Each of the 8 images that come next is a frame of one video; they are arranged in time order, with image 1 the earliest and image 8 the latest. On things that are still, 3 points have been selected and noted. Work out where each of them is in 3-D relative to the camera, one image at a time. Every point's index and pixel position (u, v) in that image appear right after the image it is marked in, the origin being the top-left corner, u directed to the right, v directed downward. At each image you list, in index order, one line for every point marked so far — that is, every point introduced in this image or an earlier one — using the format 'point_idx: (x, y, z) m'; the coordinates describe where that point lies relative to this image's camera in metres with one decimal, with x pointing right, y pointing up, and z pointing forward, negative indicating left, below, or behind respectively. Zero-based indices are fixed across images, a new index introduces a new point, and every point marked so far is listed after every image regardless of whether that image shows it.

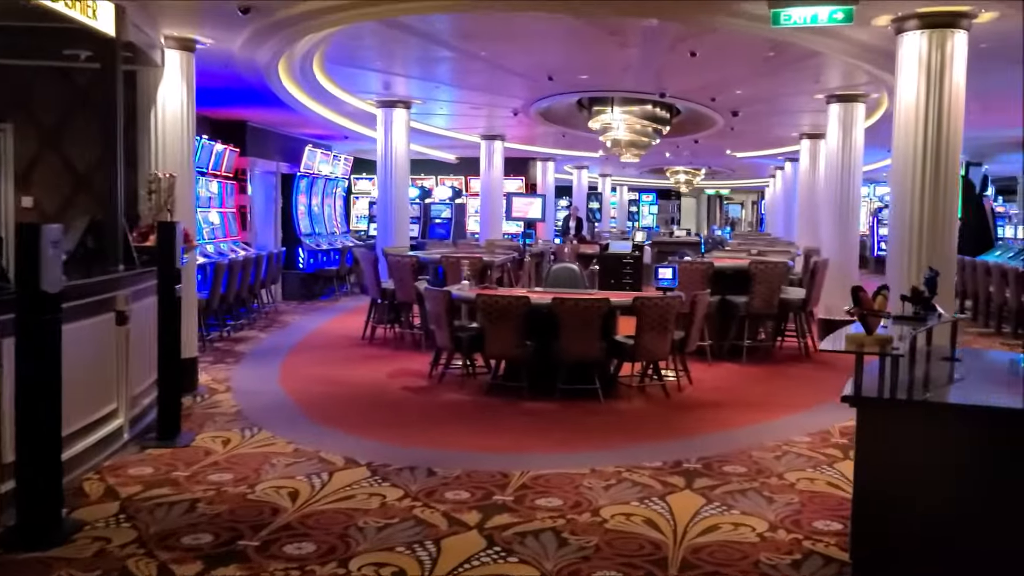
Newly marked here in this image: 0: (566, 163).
0: (+1.2, +2.7, +19.6) m
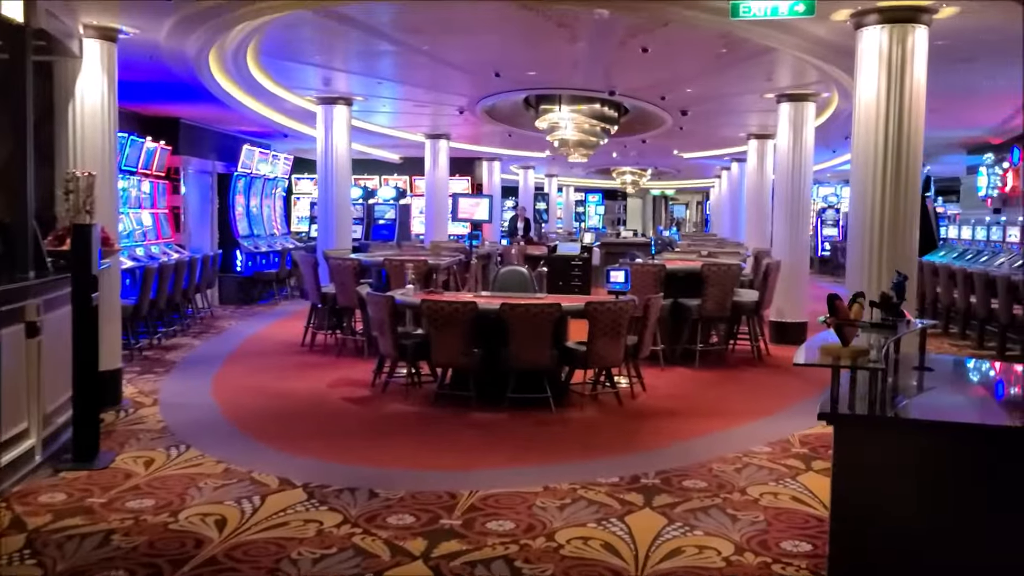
0: (0.0, +2.7, +19.4) m
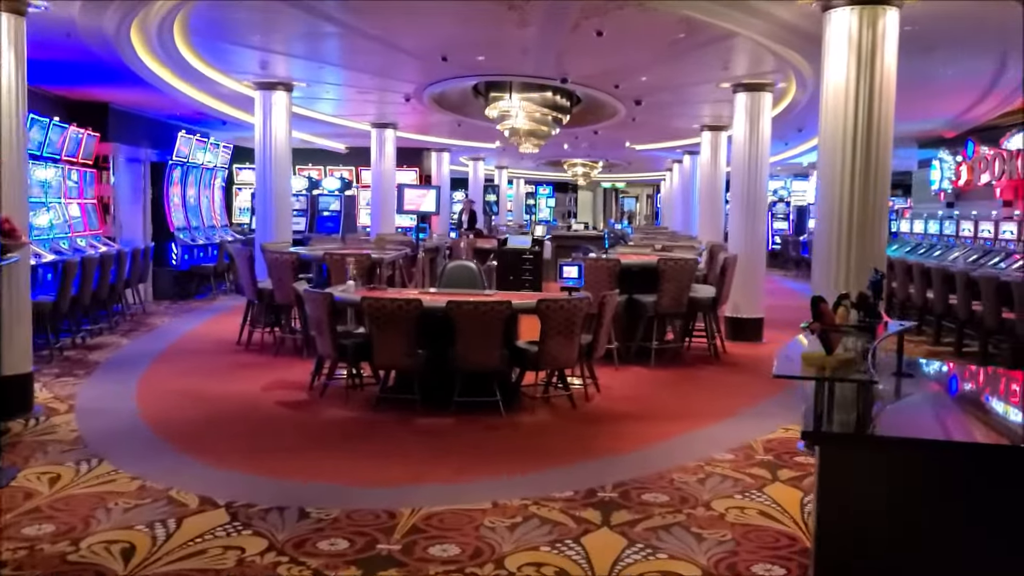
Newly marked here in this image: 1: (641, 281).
0: (-1.0, +2.8, +19.0) m
1: (+1.0, +0.1, +7.2) m
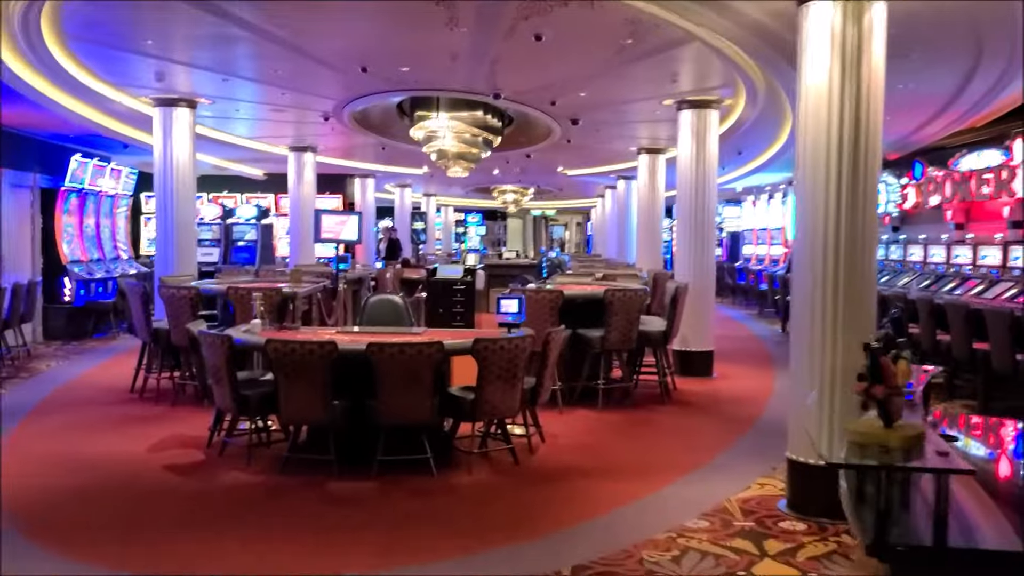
0: (-2.5, +2.1, +18.2) m
1: (+0.5, -0.2, +6.6) m
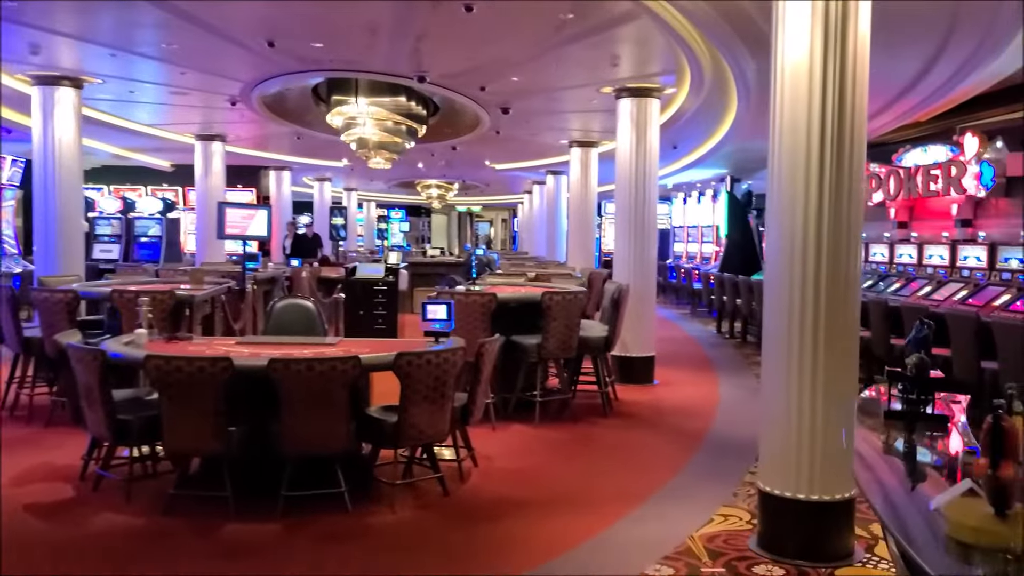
0: (-3.9, +2.2, +17.3) m
1: (0.0, -0.2, +6.0) m
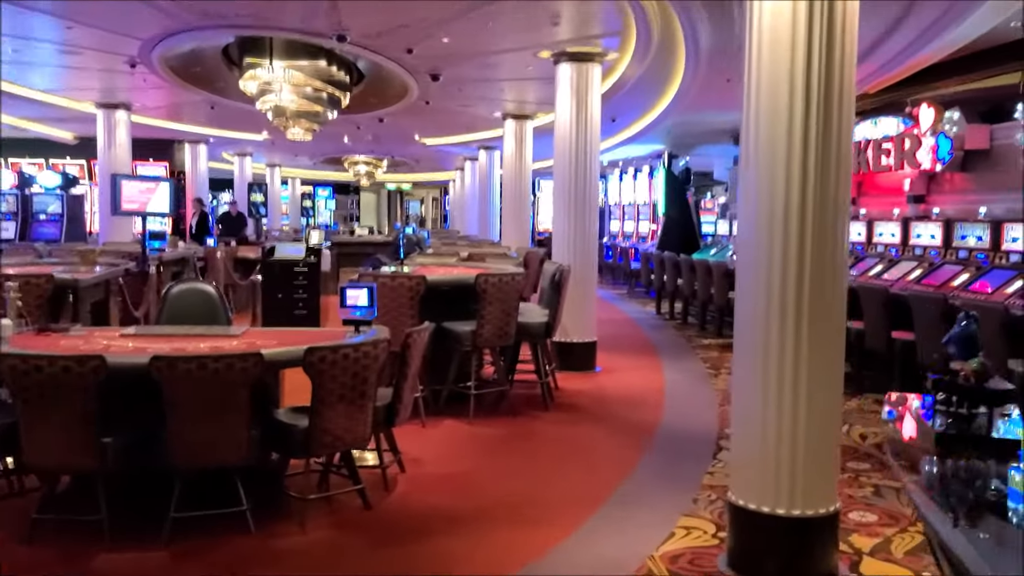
0: (-5.2, +2.5, +16.4) m
1: (-0.4, -0.1, +5.4) m
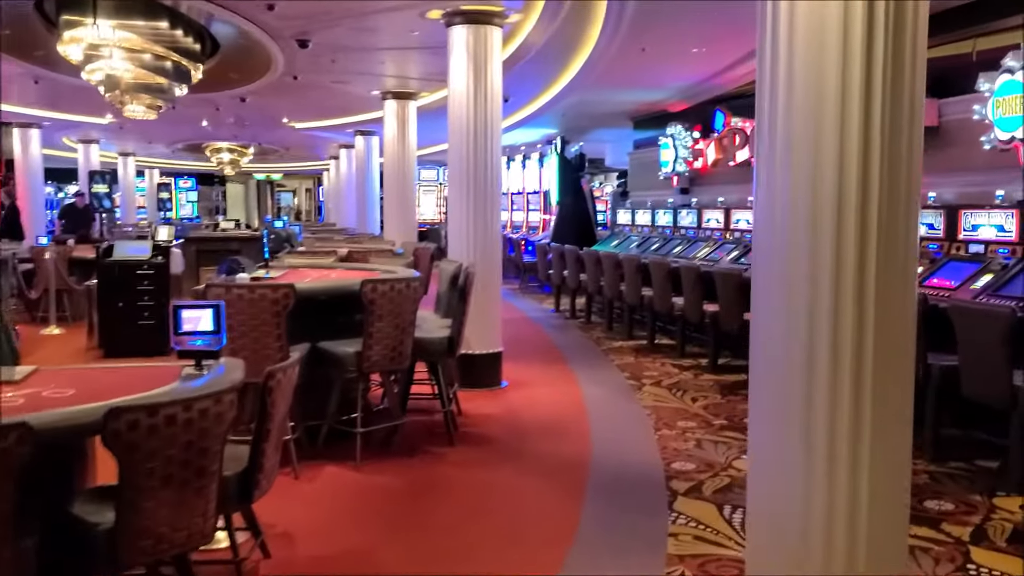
0: (-7.1, +2.5, +14.5) m
1: (-0.9, -0.1, +4.3) m
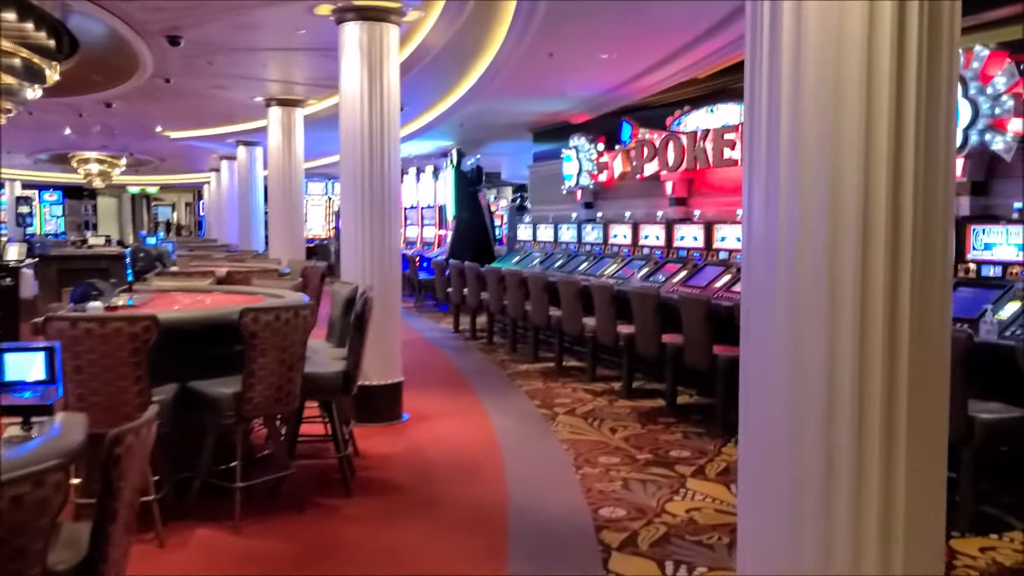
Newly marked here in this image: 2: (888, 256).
0: (-8.7, +2.1, +13.1) m
1: (-1.3, -0.3, +3.7) m
2: (+0.6, 0.0, +1.5) m
